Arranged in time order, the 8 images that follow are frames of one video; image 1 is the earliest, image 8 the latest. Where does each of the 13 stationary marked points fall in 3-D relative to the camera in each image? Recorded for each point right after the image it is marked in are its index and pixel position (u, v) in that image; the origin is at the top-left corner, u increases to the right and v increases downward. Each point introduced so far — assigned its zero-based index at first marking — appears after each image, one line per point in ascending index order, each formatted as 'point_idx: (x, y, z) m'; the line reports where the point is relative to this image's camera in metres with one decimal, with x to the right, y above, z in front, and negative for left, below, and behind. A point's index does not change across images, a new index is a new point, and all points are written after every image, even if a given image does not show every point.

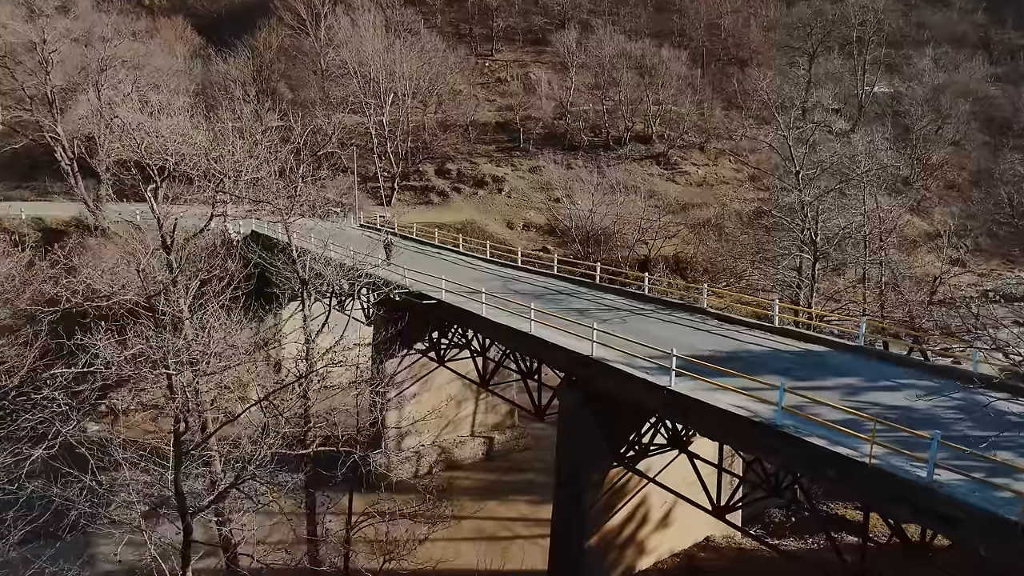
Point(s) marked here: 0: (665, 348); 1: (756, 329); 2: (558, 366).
0: (+3.1, -1.2, +13.3) m
1: (+5.5, -1.0, +14.8) m
2: (+0.9, -1.5, +13.1) m
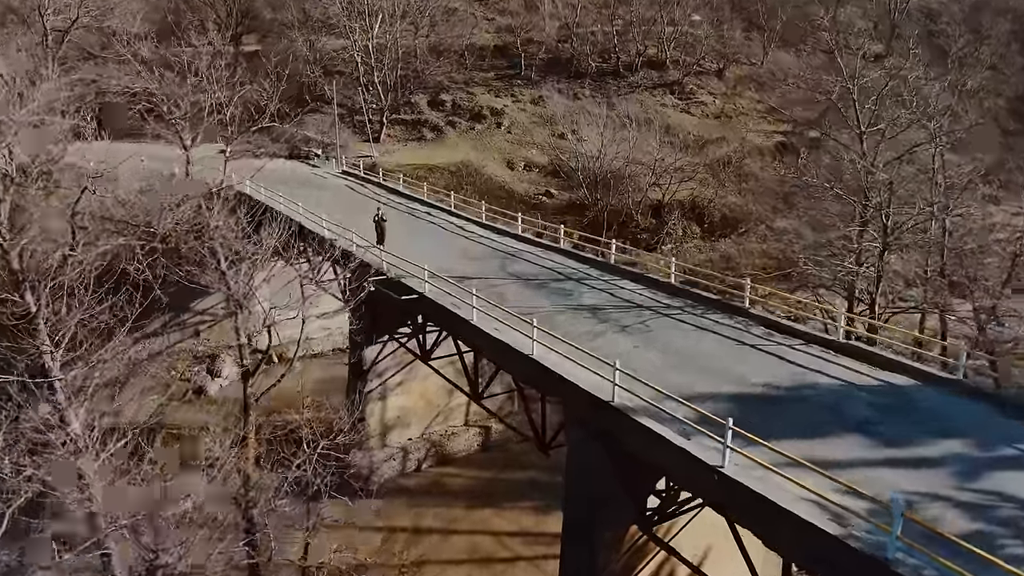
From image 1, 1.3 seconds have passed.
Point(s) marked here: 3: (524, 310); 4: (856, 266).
0: (+3.0, -1.5, +10.4) m
1: (+5.4, -1.0, +11.8) m
2: (+0.8, -1.8, +10.2) m
3: (+0.2, -0.5, +13.5) m
4: (+8.6, +0.6, +16.3) m
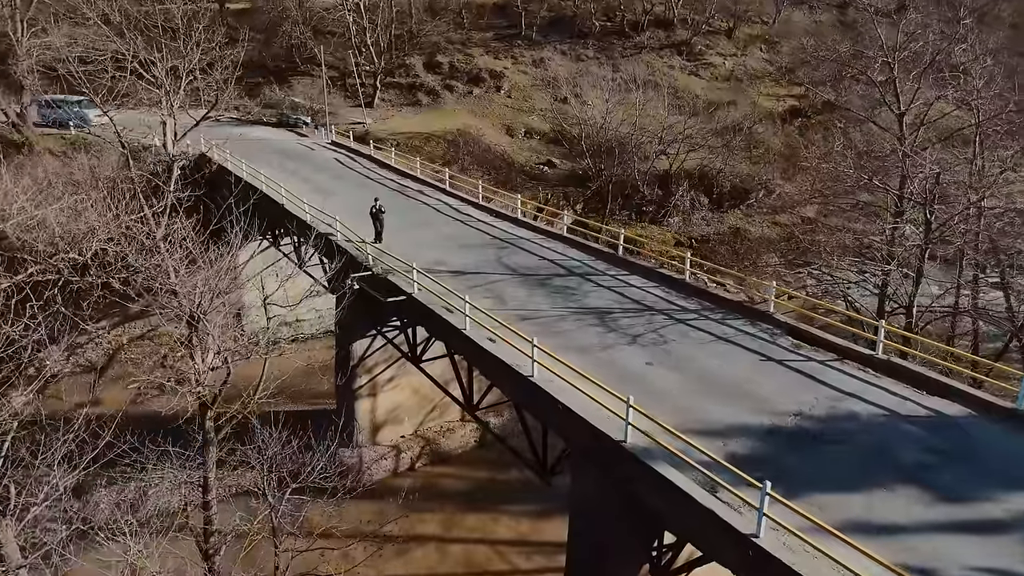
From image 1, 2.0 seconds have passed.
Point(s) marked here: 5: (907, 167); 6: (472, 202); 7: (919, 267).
0: (+3.0, -1.7, +9.1) m
1: (+5.4, -1.2, +10.5) m
2: (+0.8, -2.0, +8.9) m
3: (+0.2, -0.5, +12.2) m
4: (+8.6, +0.7, +14.9) m
5: (+8.5, +2.5, +14.1) m
6: (-1.2, +2.6, +19.9) m
7: (+8.5, +0.4, +13.6) m
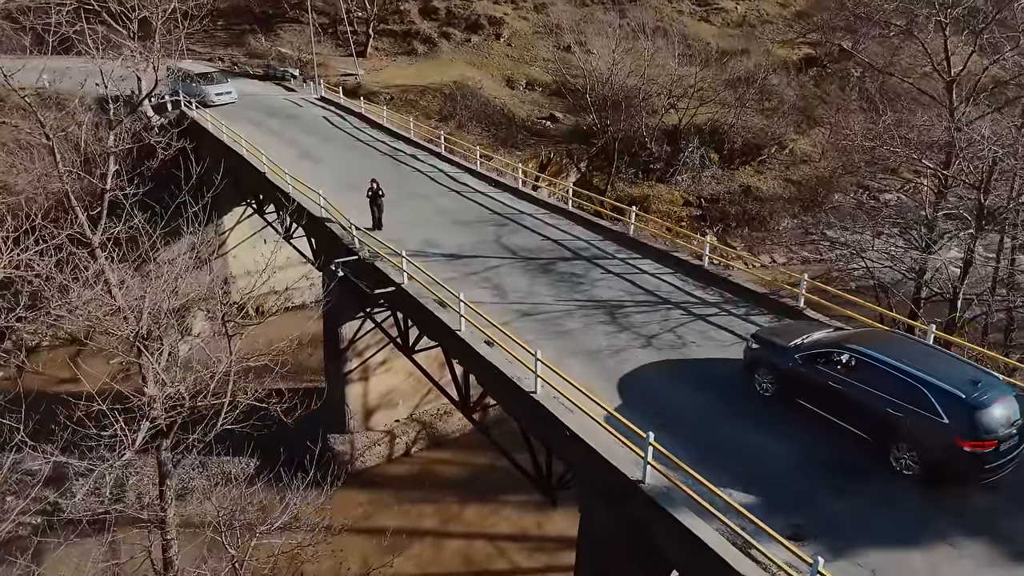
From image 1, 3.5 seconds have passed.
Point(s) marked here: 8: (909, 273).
0: (+3.0, -1.8, +8.0) m
1: (+5.4, -1.1, +9.3) m
2: (+0.8, -2.1, +7.8) m
3: (+0.2, -0.3, +11.0) m
4: (+8.6, +1.1, +13.6) m
5: (+8.5, +2.8, +12.6) m
6: (-1.2, +3.4, +18.4) m
7: (+8.5, +0.6, +12.3) m
8: (+8.5, +0.3, +14.0) m
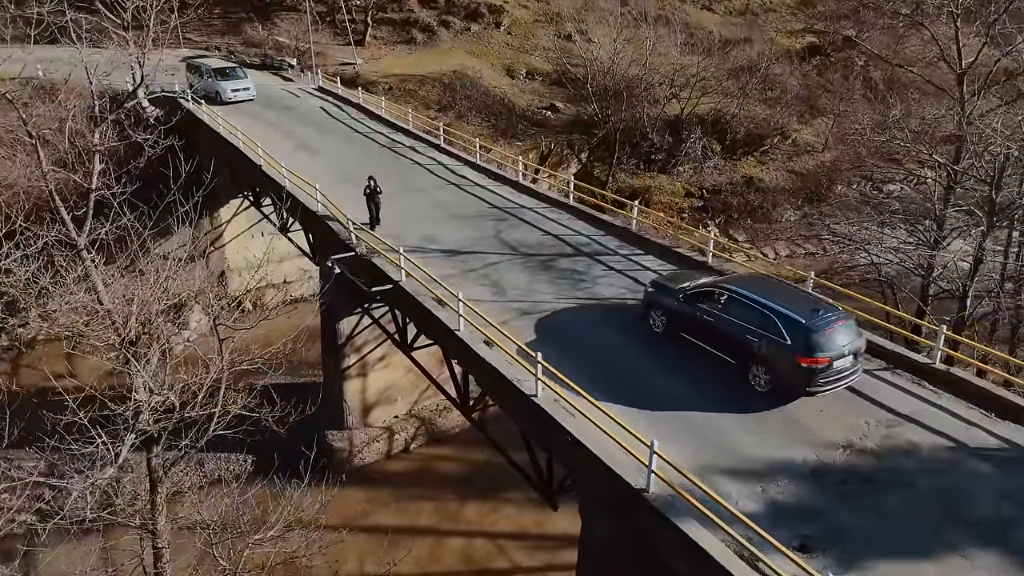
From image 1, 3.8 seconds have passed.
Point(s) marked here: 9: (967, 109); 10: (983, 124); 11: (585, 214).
0: (+3.0, -1.8, +7.8) m
1: (+5.4, -1.1, +9.1) m
2: (+0.8, -2.1, +7.6) m
3: (+0.2, -0.3, +10.7) m
4: (+8.6, +1.1, +13.3) m
5: (+8.5, +2.9, +12.3) m
6: (-1.2, +3.5, +18.2) m
7: (+8.5, +0.7, +12.0) m
8: (+8.5, +0.4, +13.7) m
9: (+9.0, +3.5, +13.0) m
10: (+8.9, +3.1, +12.4) m
11: (+1.6, +1.6, +14.2) m
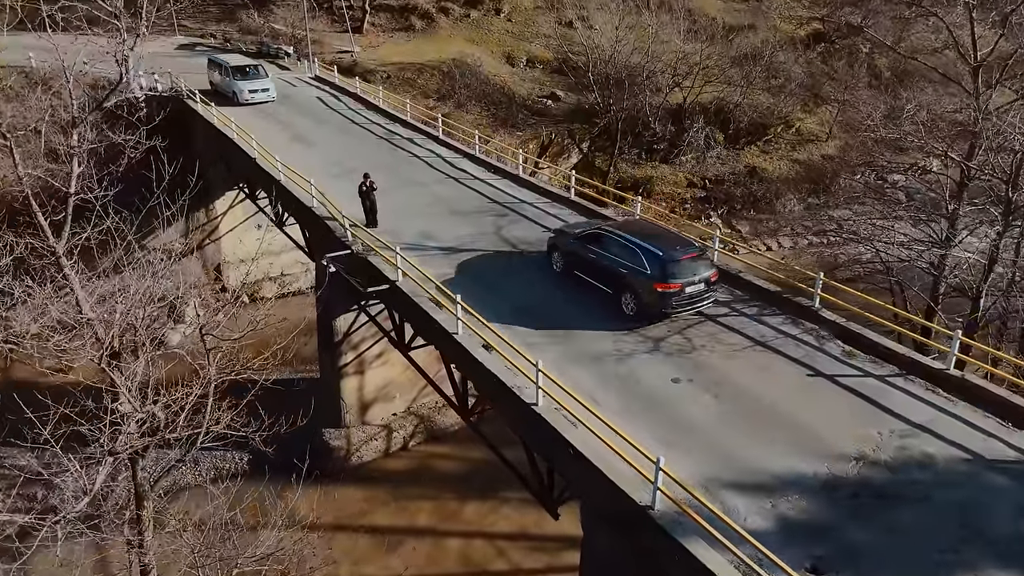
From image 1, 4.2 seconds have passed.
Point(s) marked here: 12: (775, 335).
0: (+3.0, -1.8, +7.5) m
1: (+5.3, -1.2, +8.8) m
2: (+0.8, -2.2, +7.4) m
3: (+0.2, -0.3, +10.4) m
4: (+8.6, +1.2, +13.0) m
5: (+8.5, +2.9, +11.9) m
6: (-1.2, +3.7, +17.8) m
7: (+8.5, +0.7, +11.7) m
8: (+8.5, +0.4, +13.4) m
9: (+9.0, +3.6, +12.6) m
10: (+8.9, +3.1, +12.0) m
11: (+1.6, +1.7, +13.8) m
12: (+3.9, -0.7, +9.7) m
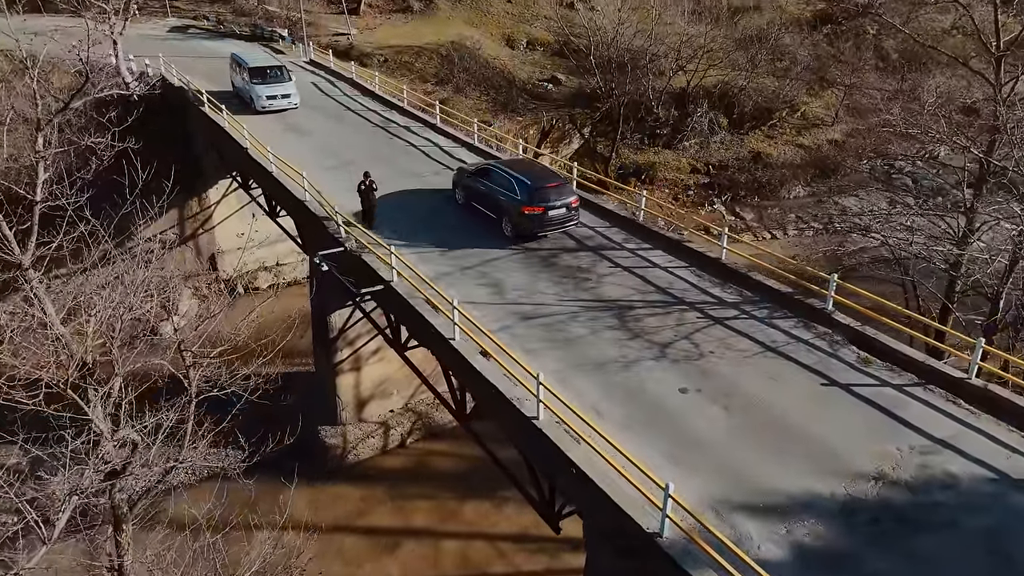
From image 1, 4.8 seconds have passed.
0: (+3.0, -1.9, +7.1) m
1: (+5.3, -1.2, +8.4) m
2: (+0.8, -2.3, +7.0) m
3: (+0.2, -0.3, +10.0) m
4: (+8.6, +1.2, +12.5) m
5: (+8.5, +2.9, +11.4) m
6: (-1.2, +3.8, +17.2) m
7: (+8.5, +0.7, +11.2) m
8: (+8.5, +0.5, +12.9) m
9: (+9.0, +3.6, +12.0) m
10: (+8.9, +3.2, +11.5) m
11: (+1.6, +1.7, +13.4) m
12: (+3.9, -0.7, +9.3) m
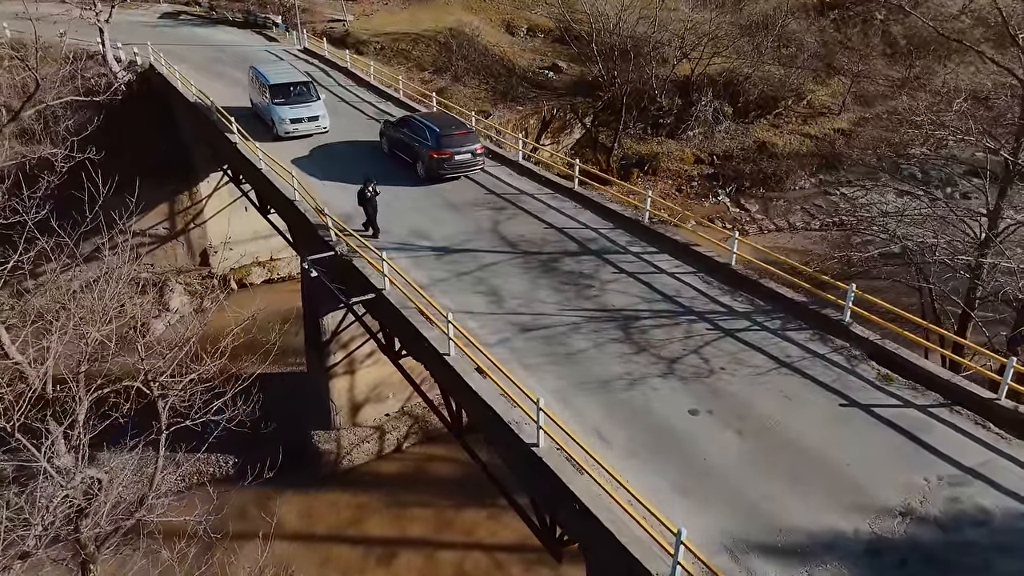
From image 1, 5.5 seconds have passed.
0: (+2.9, -2.1, +6.6) m
1: (+5.3, -1.4, +7.9) m
2: (+0.7, -2.5, +6.5) m
3: (+0.1, -0.5, +9.4) m
4: (+8.6, +1.2, +11.9) m
5: (+8.5, +2.8, +10.8) m
6: (-1.2, +3.8, +16.6) m
7: (+8.5, +0.6, +10.6) m
8: (+8.4, +0.4, +12.4) m
9: (+8.9, +3.5, +11.4) m
10: (+8.8, +3.0, +10.9) m
11: (+1.5, +1.7, +12.8) m
12: (+3.8, -0.9, +8.7) m
